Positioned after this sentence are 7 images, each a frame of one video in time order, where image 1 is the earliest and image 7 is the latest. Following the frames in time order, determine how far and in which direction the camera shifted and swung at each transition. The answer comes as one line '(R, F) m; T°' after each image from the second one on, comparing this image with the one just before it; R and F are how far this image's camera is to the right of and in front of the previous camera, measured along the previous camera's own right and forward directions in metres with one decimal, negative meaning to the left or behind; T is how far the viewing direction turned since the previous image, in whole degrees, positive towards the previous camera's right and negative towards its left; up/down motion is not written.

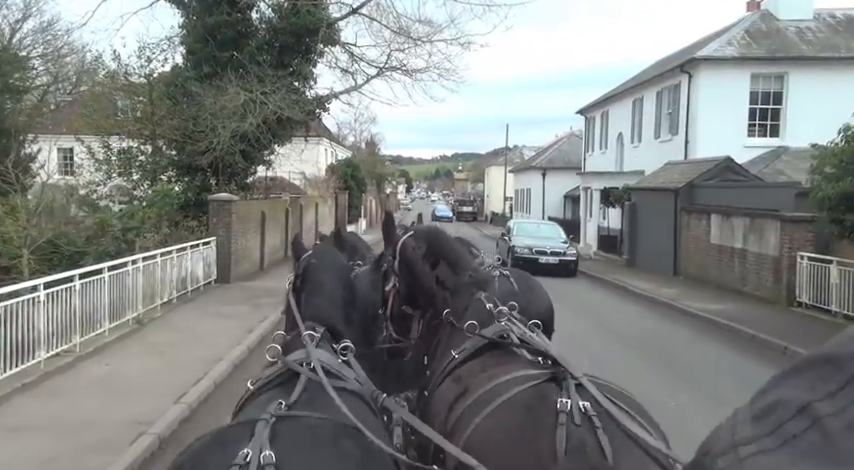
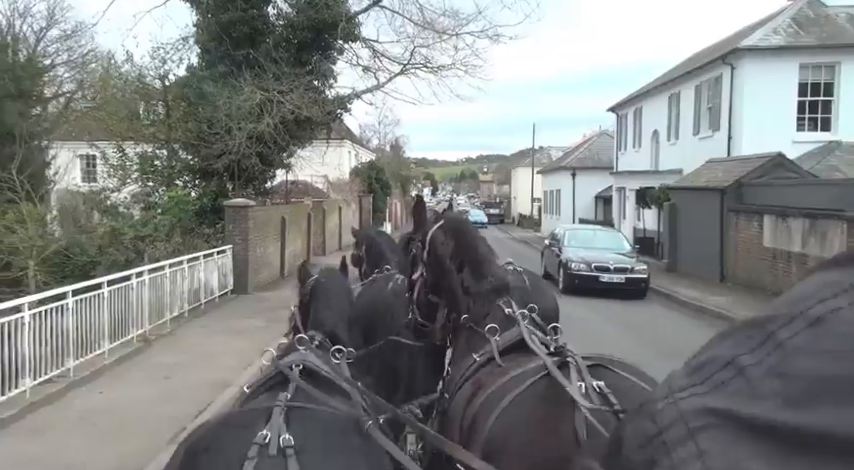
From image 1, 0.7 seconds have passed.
(-0.1, +1.2) m; -2°
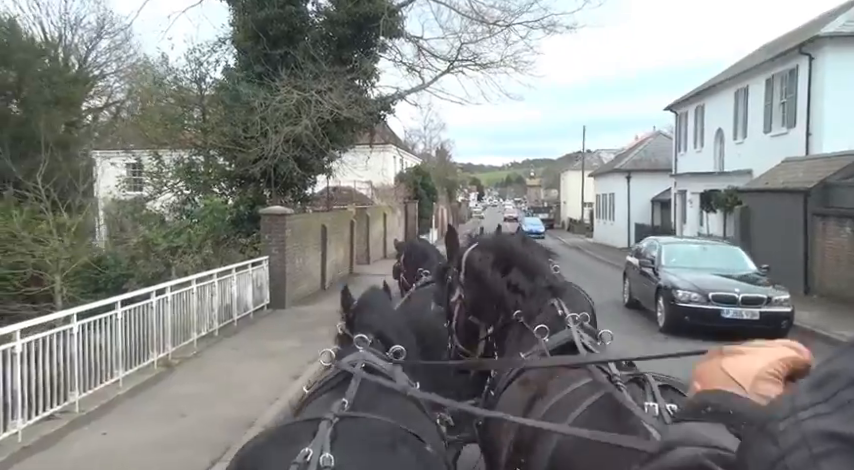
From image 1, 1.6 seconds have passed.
(-0.1, +1.4) m; -4°
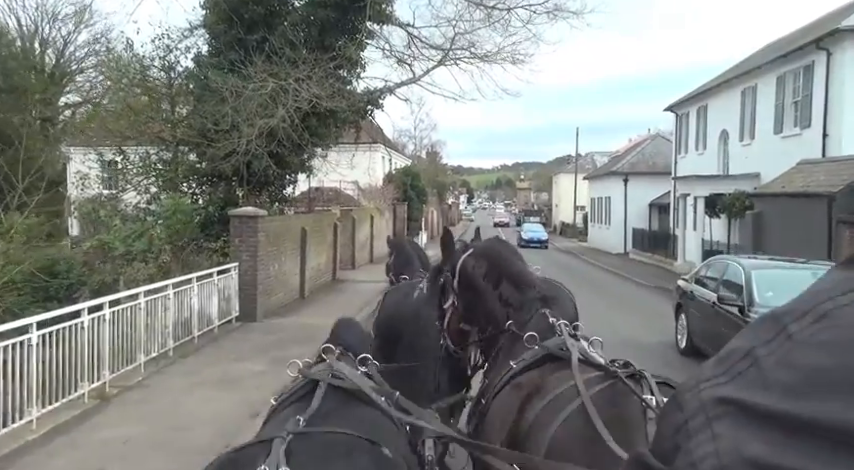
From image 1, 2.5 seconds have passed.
(0.0, +1.6) m; +1°
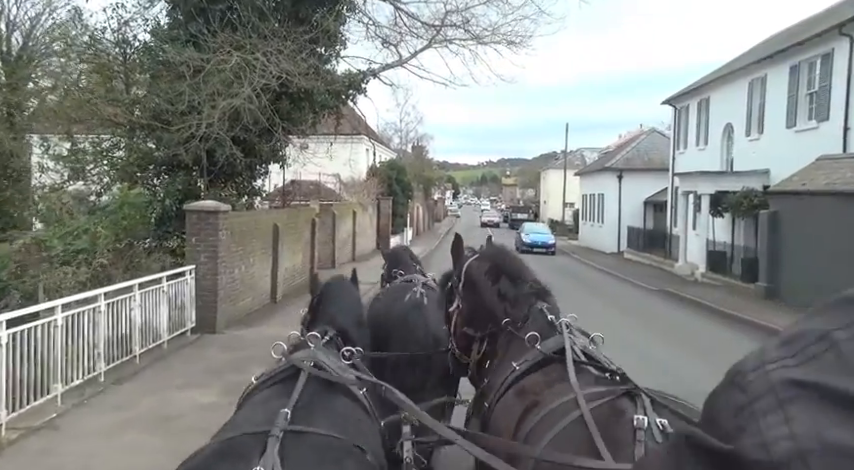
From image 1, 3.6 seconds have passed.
(-0.1, +1.8) m; +1°
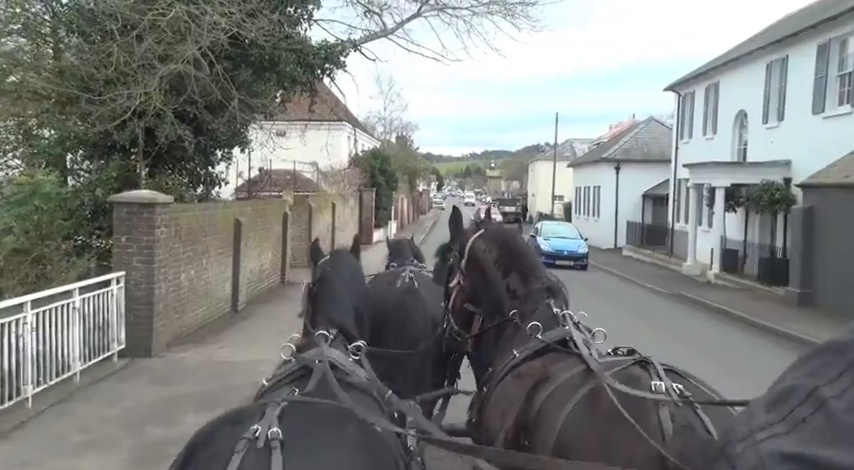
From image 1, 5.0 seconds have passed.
(-0.1, +2.3) m; +2°
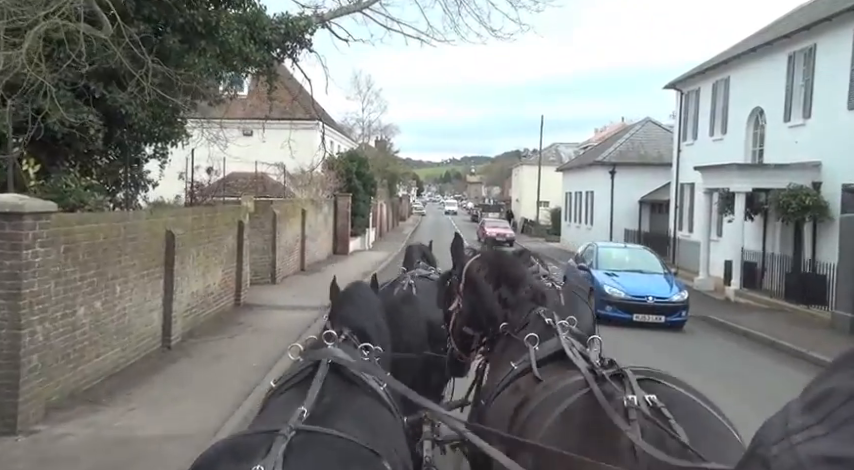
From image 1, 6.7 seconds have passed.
(-0.1, +2.7) m; +2°
